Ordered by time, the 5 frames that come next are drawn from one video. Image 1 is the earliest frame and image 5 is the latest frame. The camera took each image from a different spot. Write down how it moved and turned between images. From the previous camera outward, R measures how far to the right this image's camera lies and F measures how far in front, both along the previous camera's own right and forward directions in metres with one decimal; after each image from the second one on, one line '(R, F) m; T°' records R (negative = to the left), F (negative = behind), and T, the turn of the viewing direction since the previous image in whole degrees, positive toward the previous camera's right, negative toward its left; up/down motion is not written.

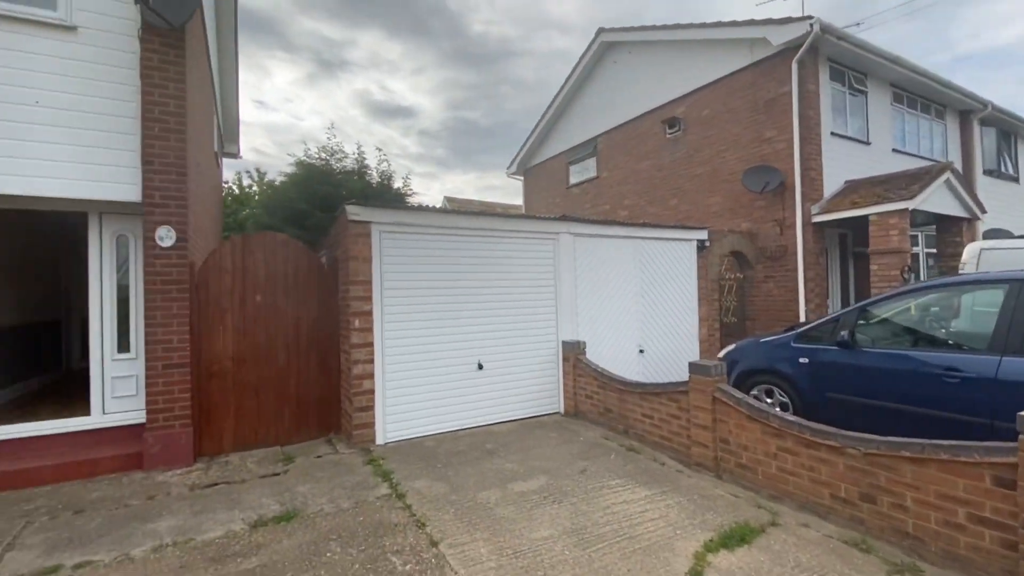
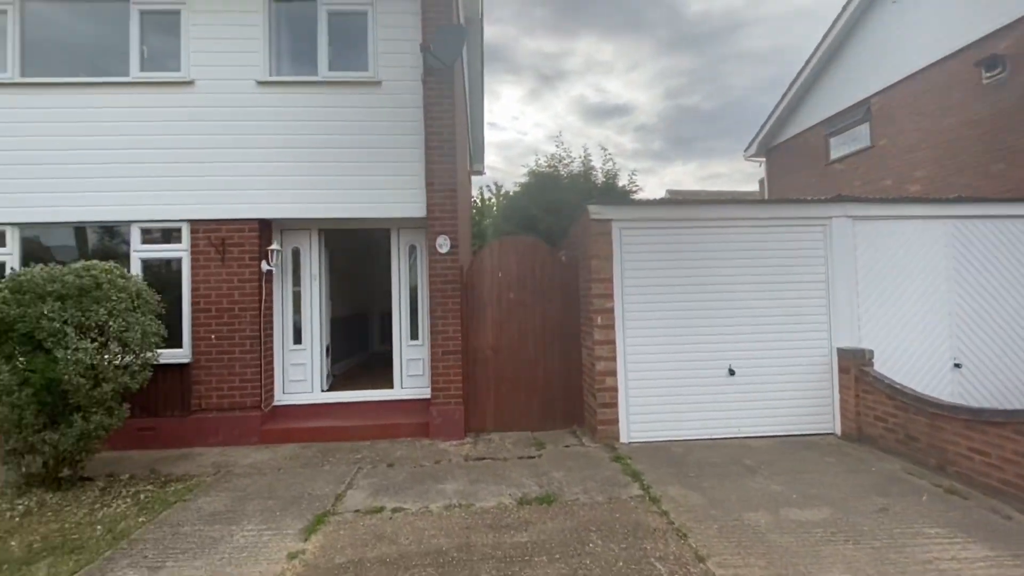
(-0.4, 0.0) m; -25°
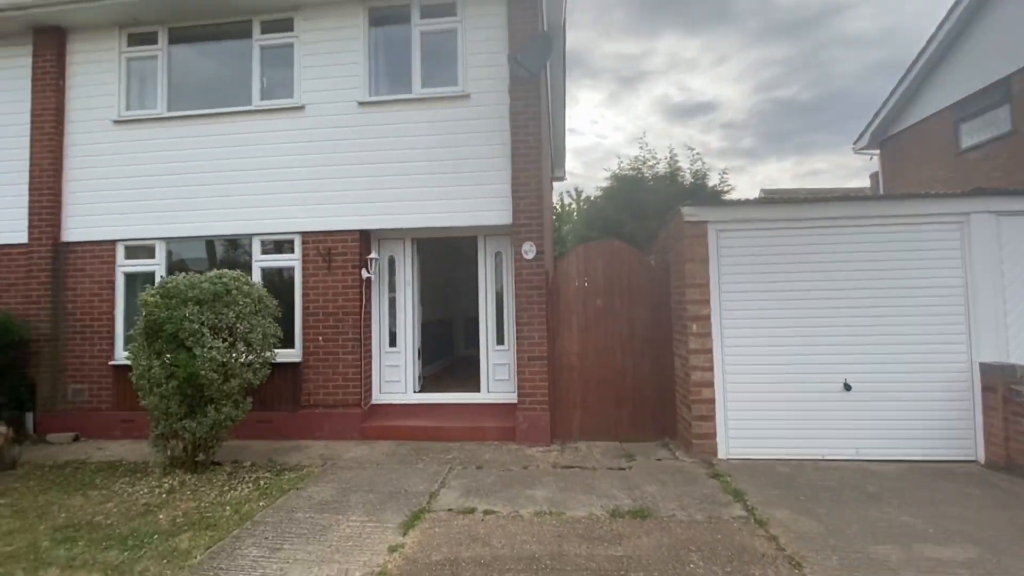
(-0.1, 0.0) m; -9°
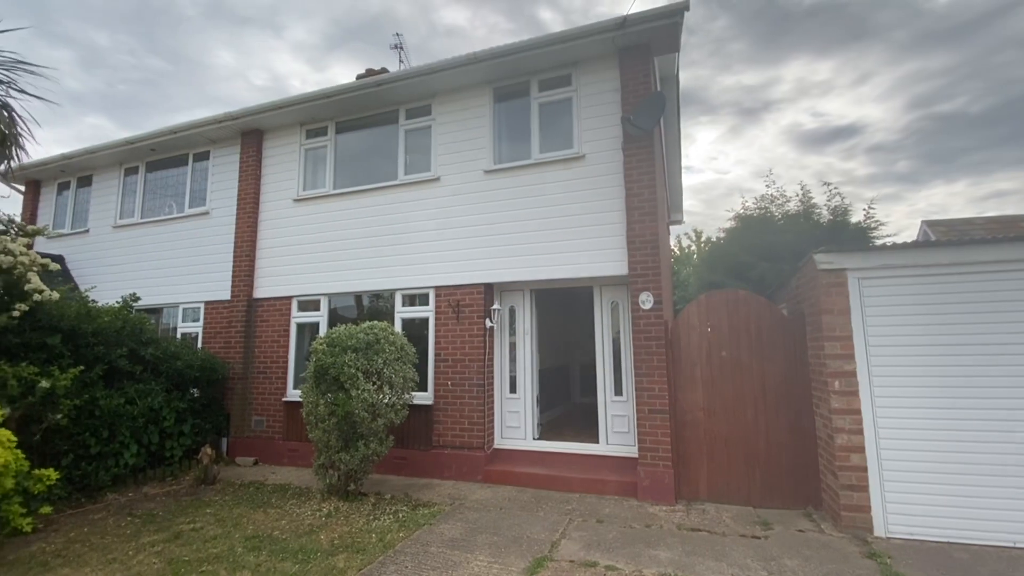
(0.0, -0.3) m; -14°
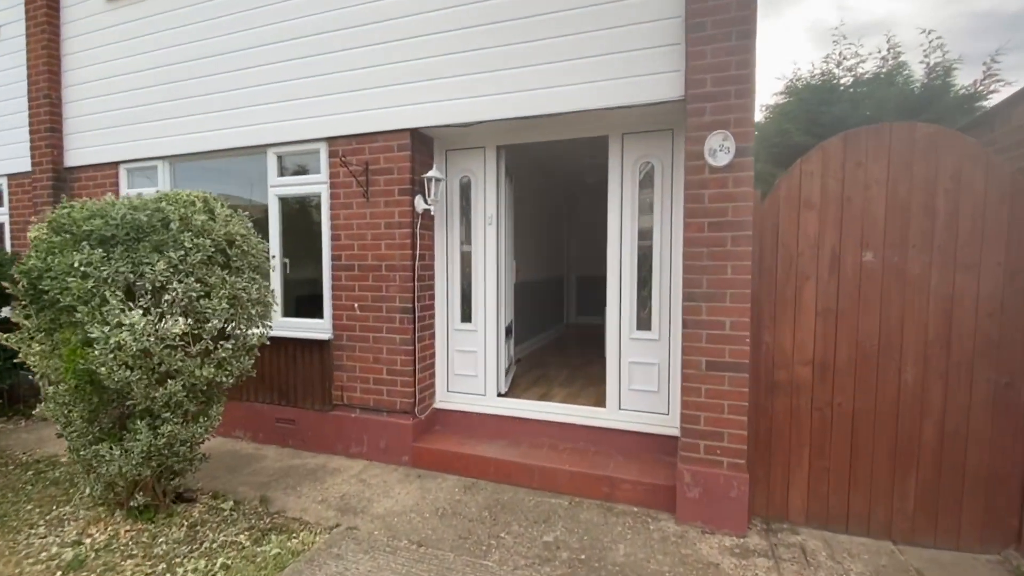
(+0.4, +3.0) m; 0°
